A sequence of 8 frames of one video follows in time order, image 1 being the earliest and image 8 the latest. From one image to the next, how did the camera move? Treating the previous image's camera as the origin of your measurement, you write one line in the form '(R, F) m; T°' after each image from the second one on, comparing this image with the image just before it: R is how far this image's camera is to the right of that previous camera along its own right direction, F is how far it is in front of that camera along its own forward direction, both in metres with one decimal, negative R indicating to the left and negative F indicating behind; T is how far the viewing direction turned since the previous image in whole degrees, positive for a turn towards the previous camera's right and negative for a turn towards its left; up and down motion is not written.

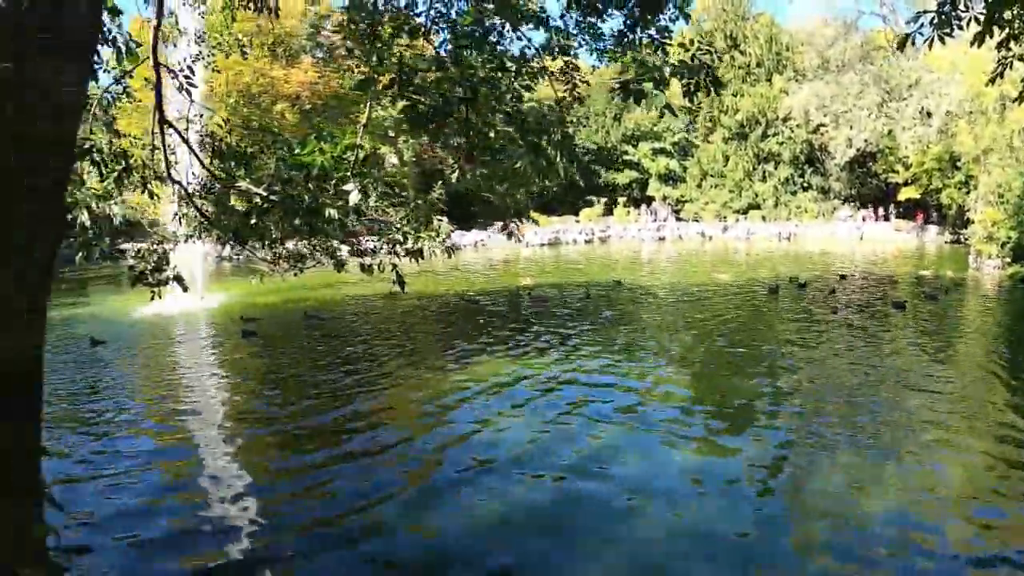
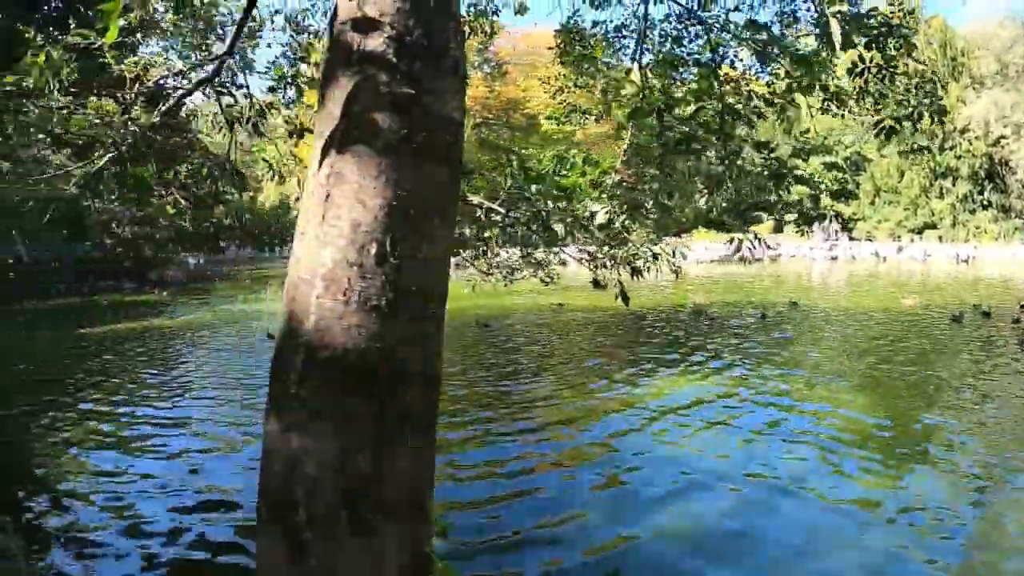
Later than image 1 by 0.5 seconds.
(-0.2, 0.0) m; -10°
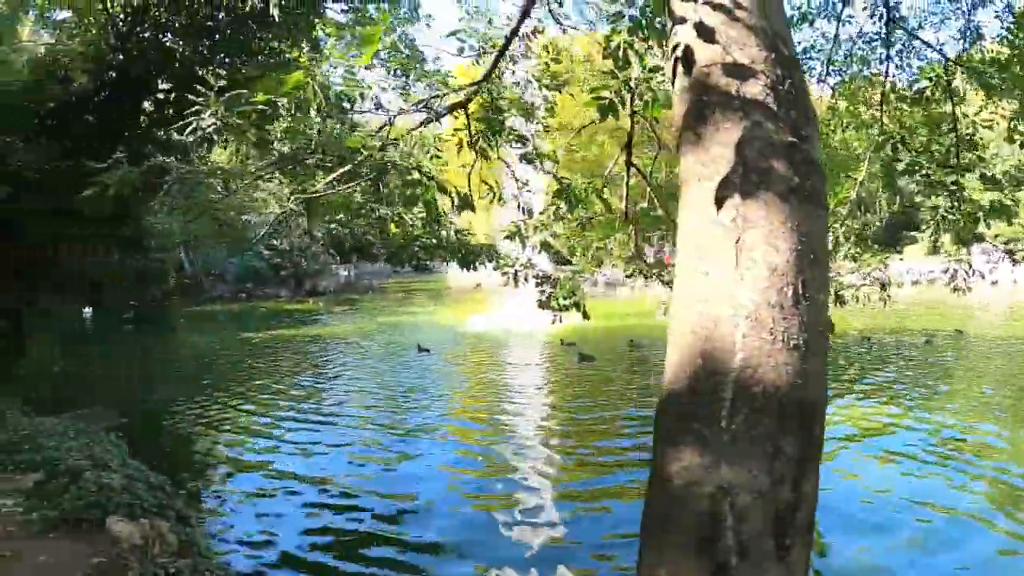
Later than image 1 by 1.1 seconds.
(-0.3, 0.0) m; -8°
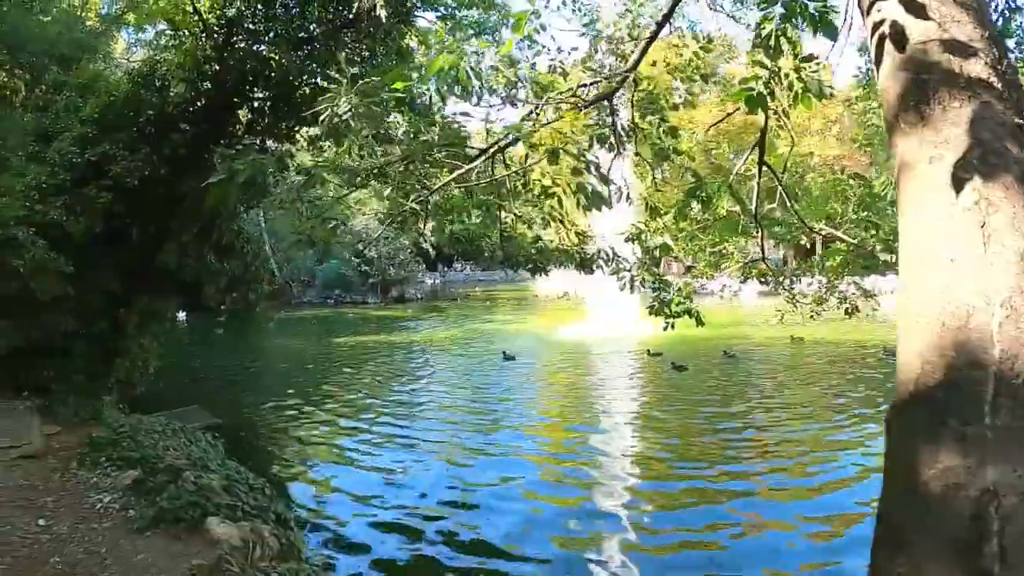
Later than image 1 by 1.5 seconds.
(-0.2, +0.1) m; -5°
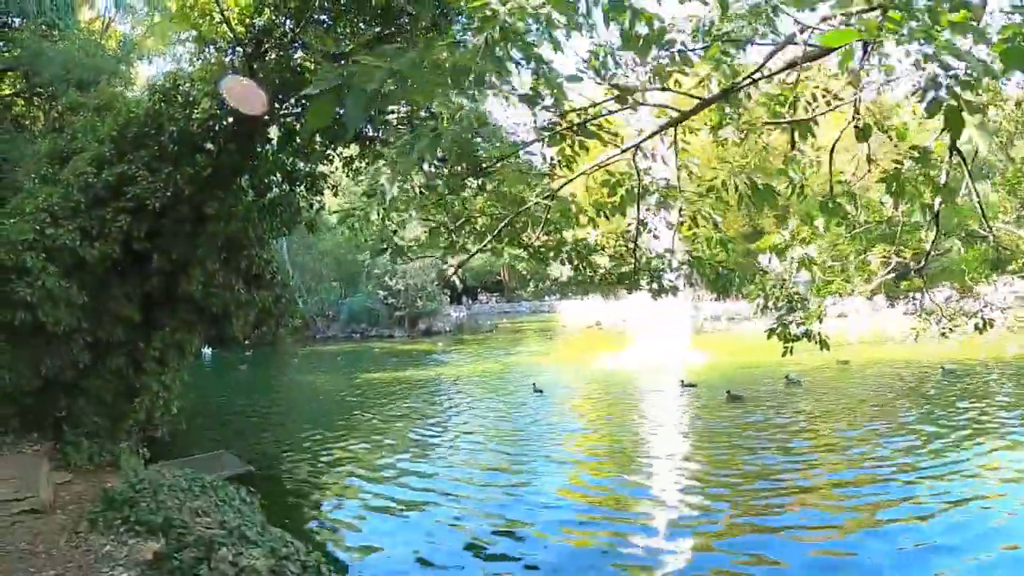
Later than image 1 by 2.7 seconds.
(-0.4, +0.8) m; -1°
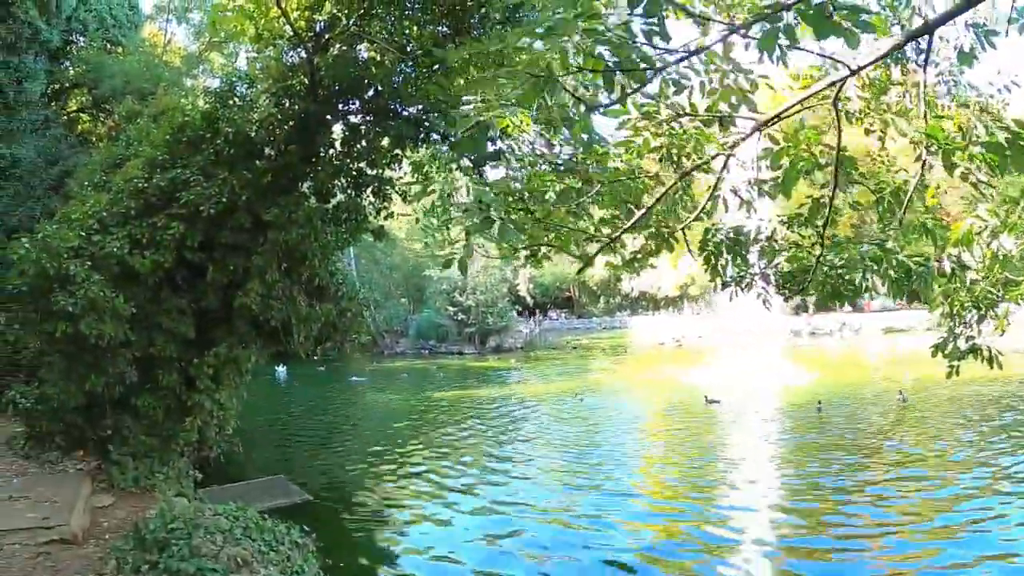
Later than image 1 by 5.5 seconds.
(-0.1, +0.7) m; -5°
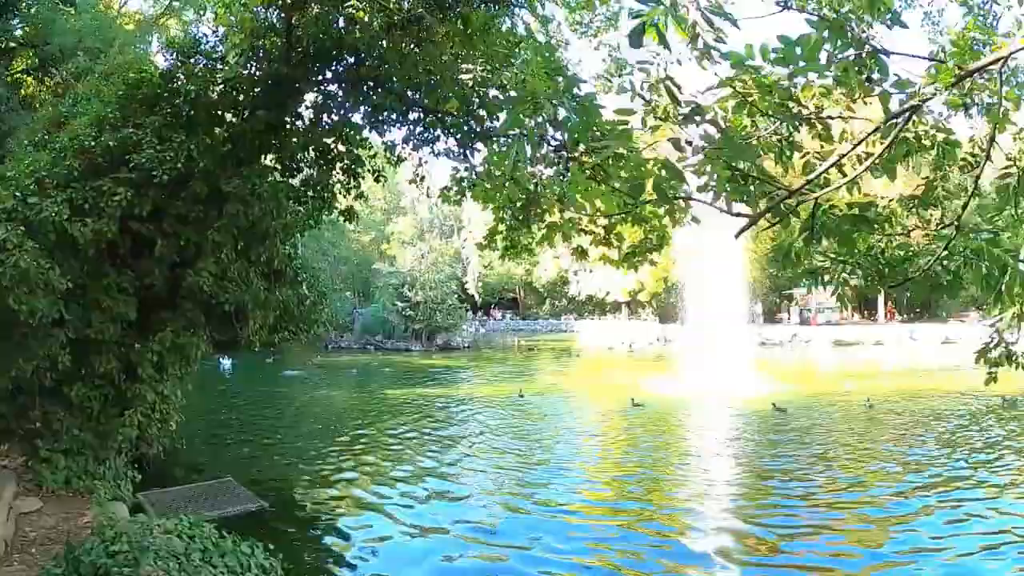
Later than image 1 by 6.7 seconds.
(-0.3, +0.5) m; +4°
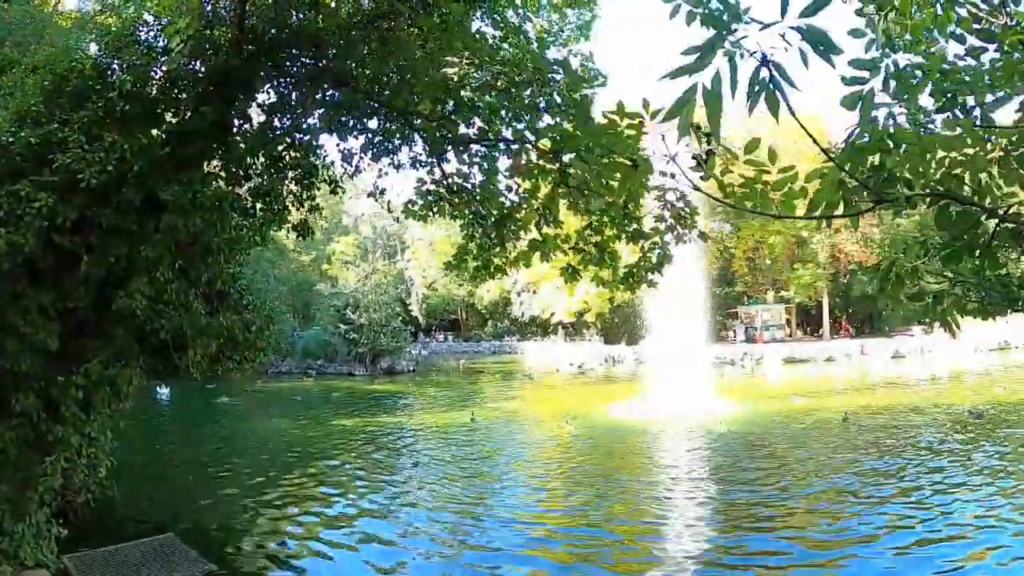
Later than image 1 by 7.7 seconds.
(-0.3, +0.6) m; +4°
